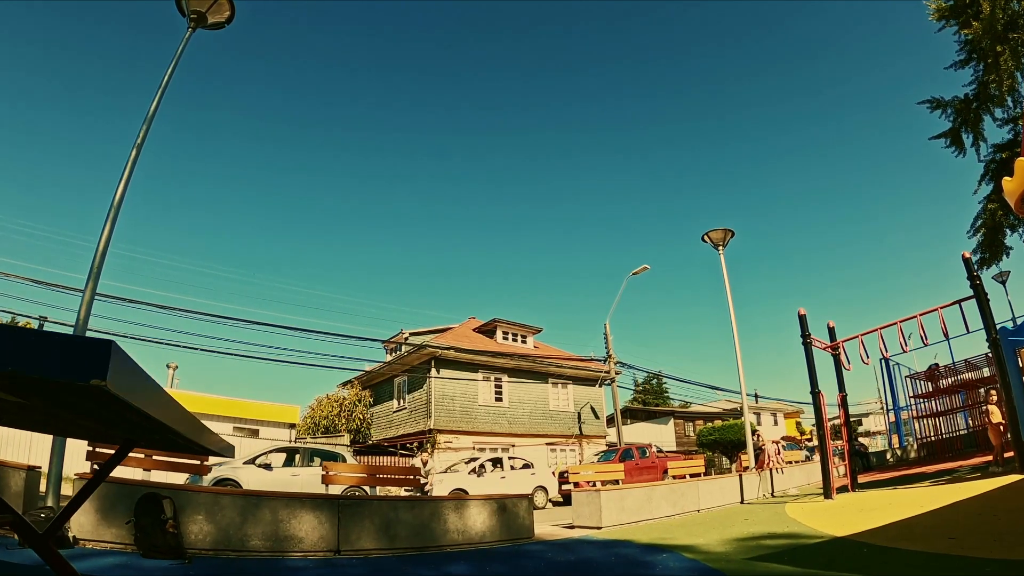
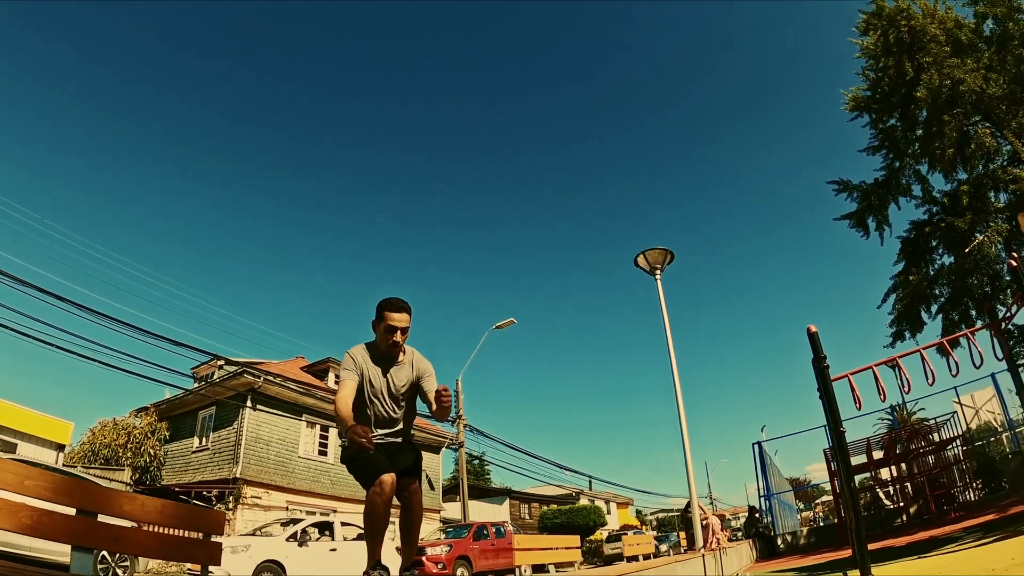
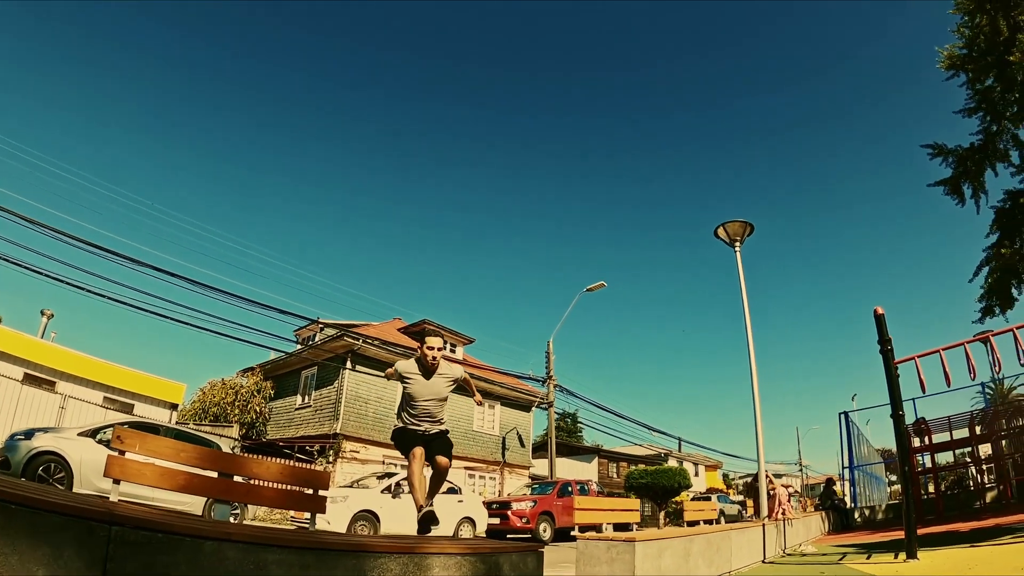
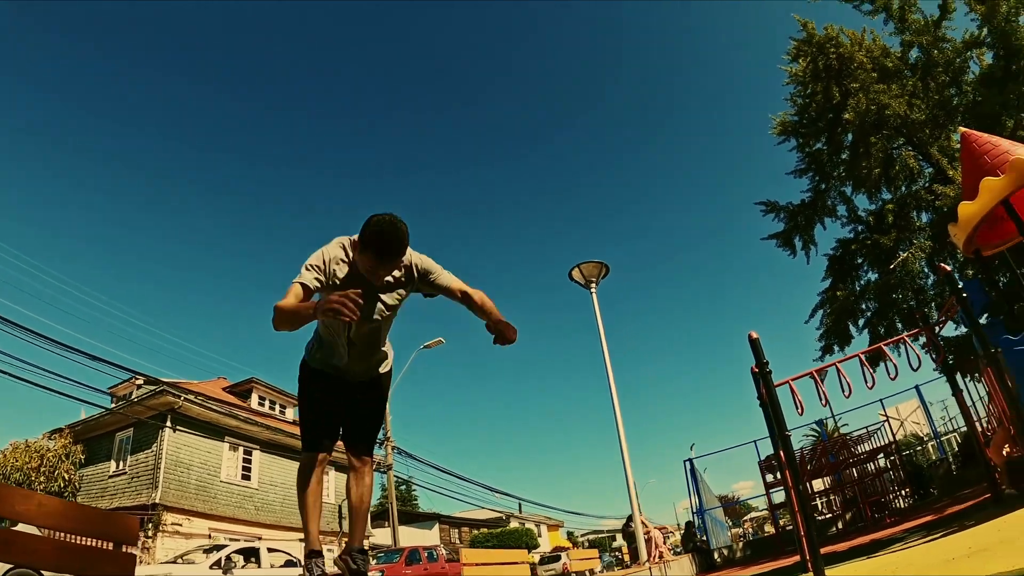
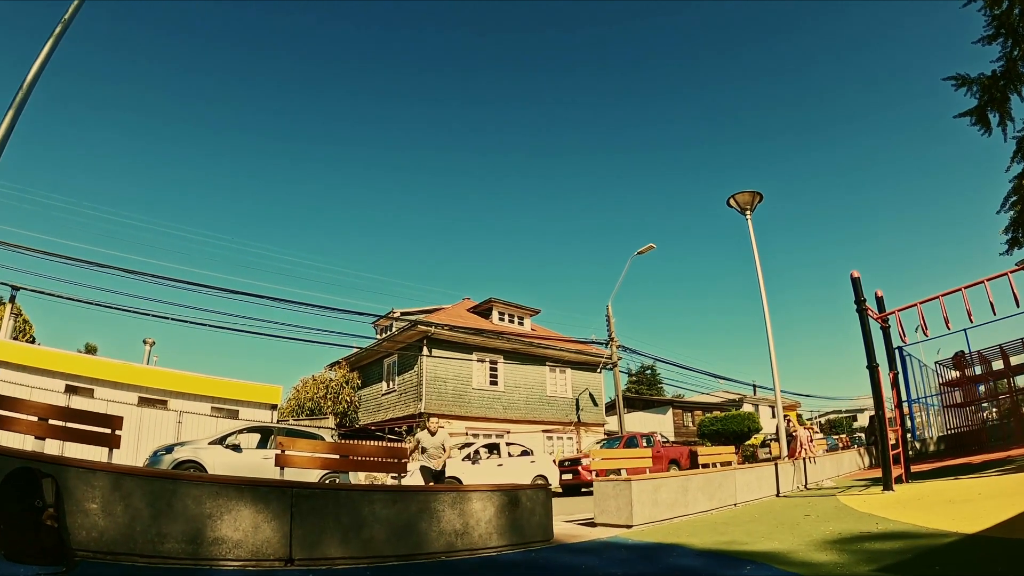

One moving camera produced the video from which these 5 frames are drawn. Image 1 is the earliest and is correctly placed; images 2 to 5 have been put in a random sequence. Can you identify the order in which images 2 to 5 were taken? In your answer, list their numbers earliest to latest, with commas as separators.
5, 3, 2, 4
